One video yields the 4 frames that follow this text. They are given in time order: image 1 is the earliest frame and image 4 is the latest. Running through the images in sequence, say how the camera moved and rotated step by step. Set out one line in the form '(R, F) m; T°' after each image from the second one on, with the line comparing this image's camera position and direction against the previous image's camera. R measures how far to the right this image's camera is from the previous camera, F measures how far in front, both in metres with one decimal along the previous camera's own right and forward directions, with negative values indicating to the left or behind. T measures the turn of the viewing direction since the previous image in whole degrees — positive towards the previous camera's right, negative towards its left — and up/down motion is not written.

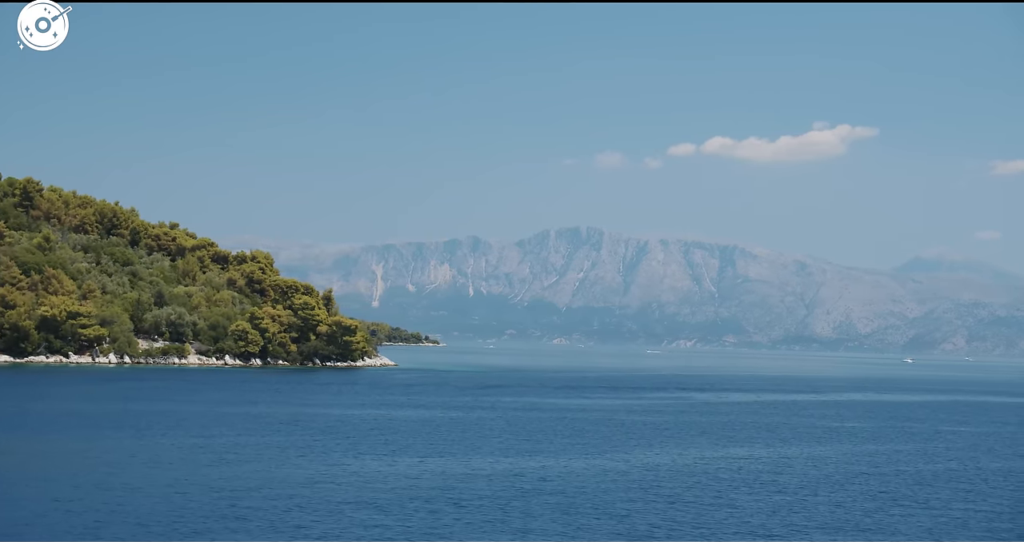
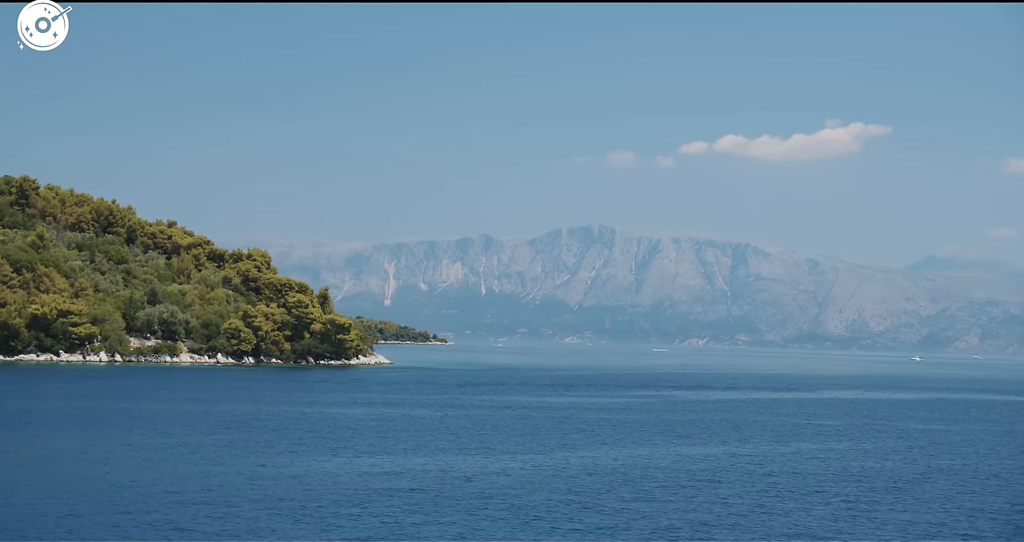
(+4.0, +1.7) m; -1°
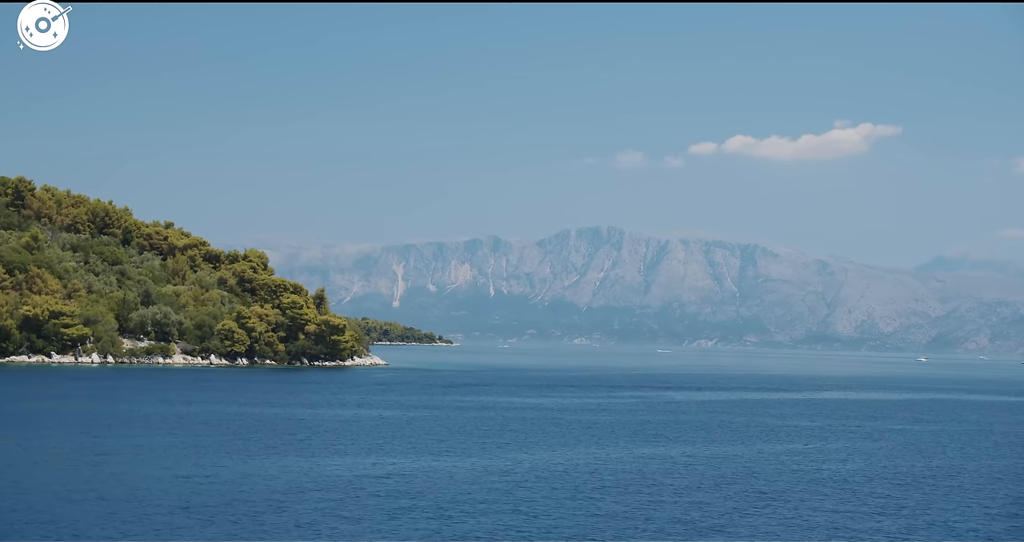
(+2.9, +1.3) m; 0°
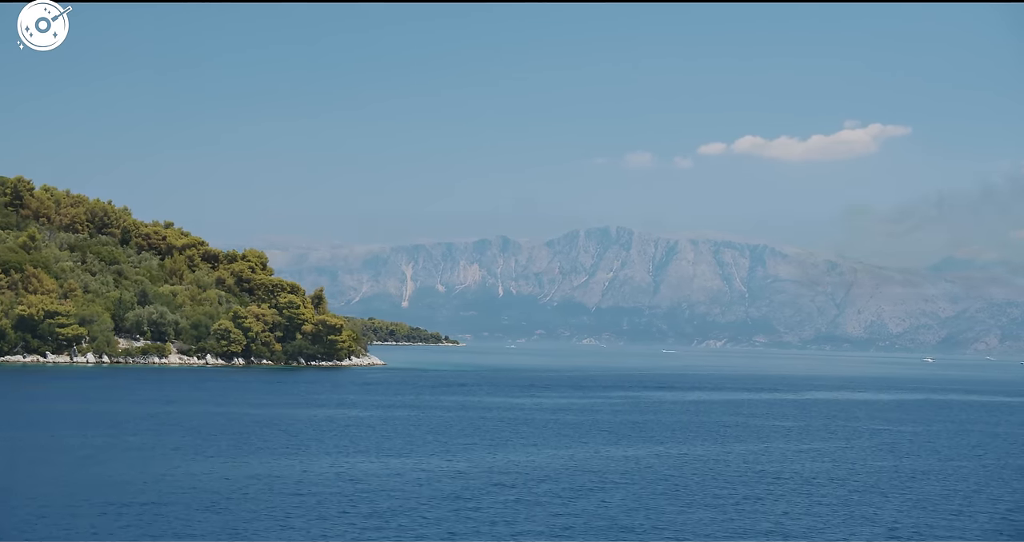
(+2.5, +1.1) m; 0°
